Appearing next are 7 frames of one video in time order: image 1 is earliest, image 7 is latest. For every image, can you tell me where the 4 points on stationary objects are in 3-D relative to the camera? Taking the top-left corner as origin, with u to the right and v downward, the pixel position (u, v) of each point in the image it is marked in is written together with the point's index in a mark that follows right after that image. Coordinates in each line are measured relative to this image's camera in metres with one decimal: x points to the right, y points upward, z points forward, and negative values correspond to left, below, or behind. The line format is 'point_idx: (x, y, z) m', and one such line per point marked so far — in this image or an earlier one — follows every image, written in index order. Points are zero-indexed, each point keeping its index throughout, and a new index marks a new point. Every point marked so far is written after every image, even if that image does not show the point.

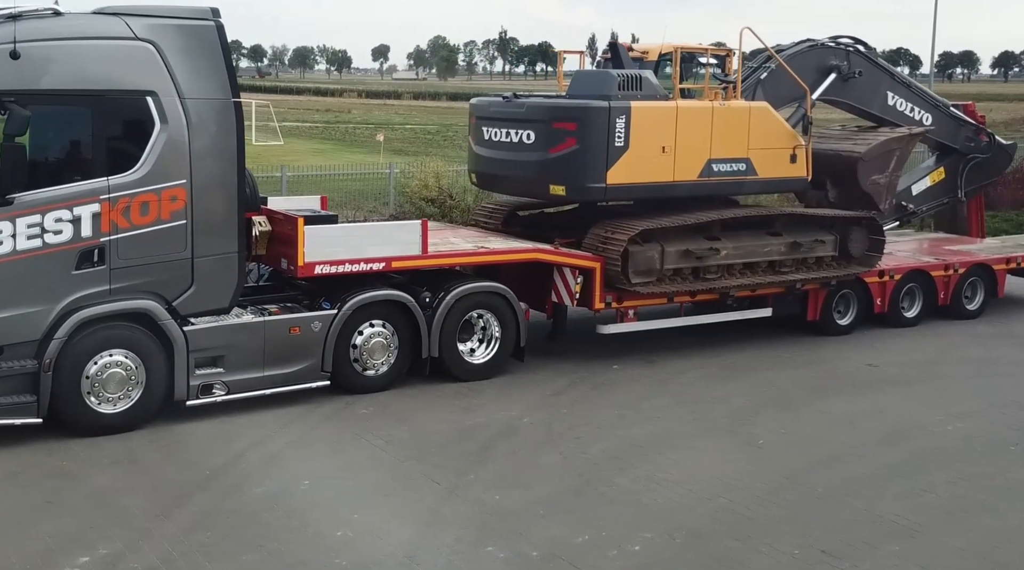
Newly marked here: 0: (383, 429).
0: (-1.1, -1.2, +8.2) m
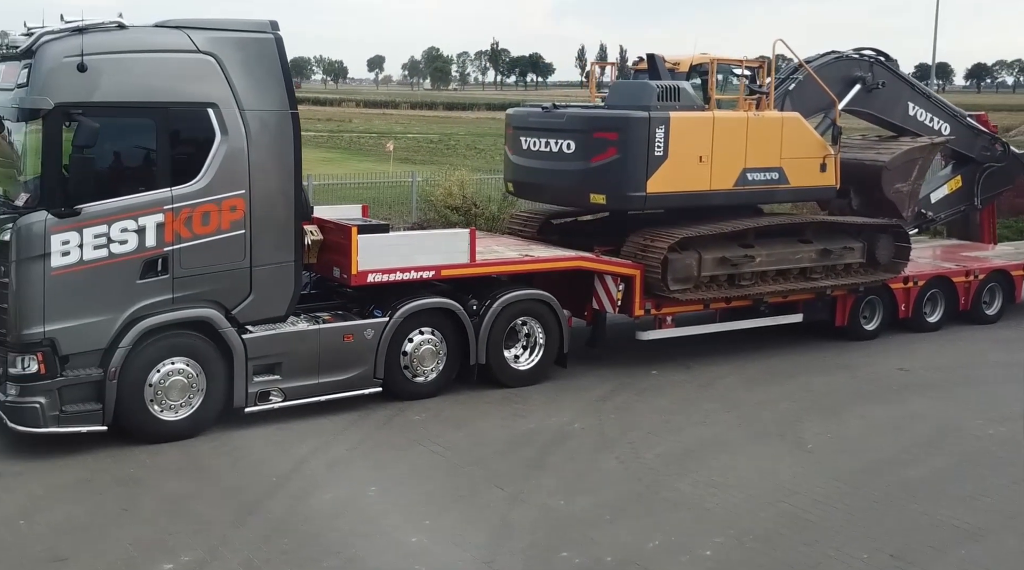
0: (-0.6, -1.3, +8.4) m
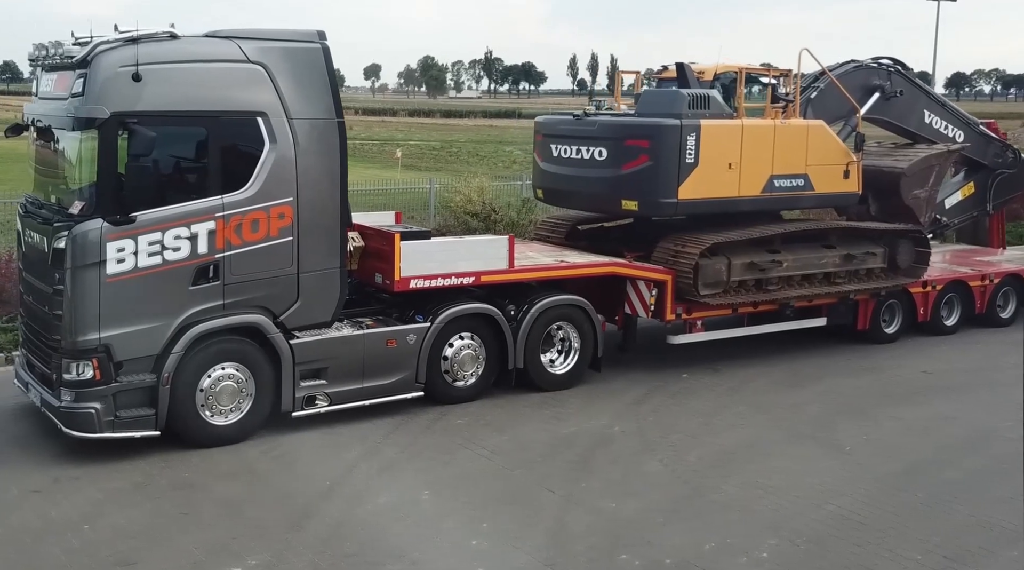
0: (-0.2, -1.3, +8.5) m
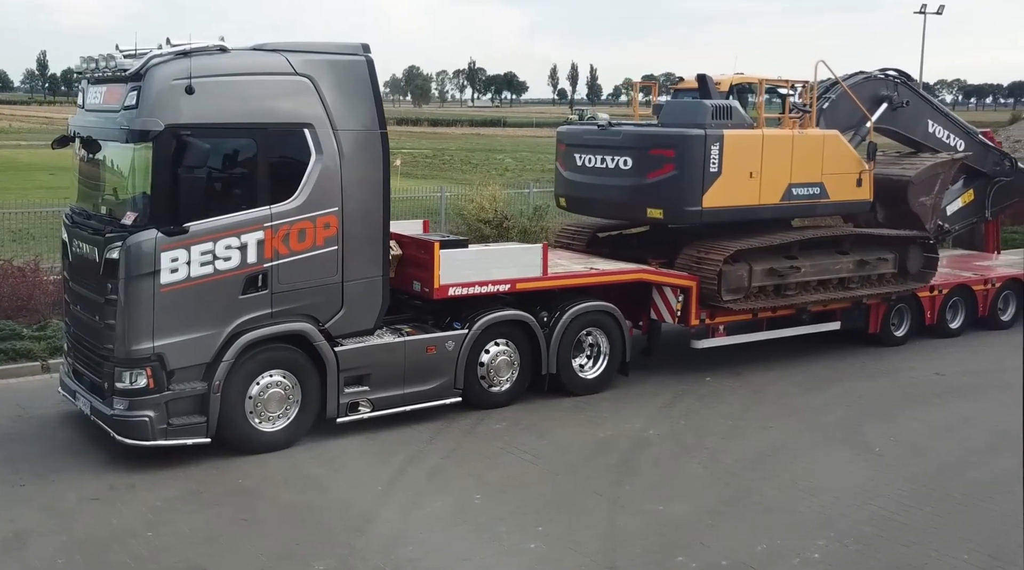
0: (+0.1, -1.4, +8.7) m
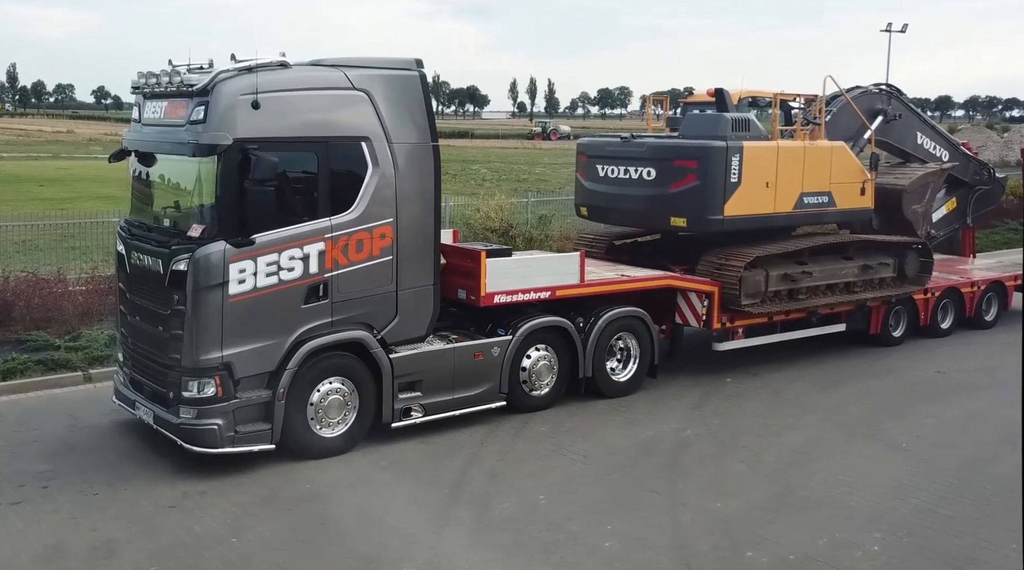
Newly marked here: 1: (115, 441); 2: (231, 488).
0: (+0.5, -1.4, +9.0) m
1: (-3.5, -1.4, +8.7) m
2: (-2.3, -1.6, +7.9) m
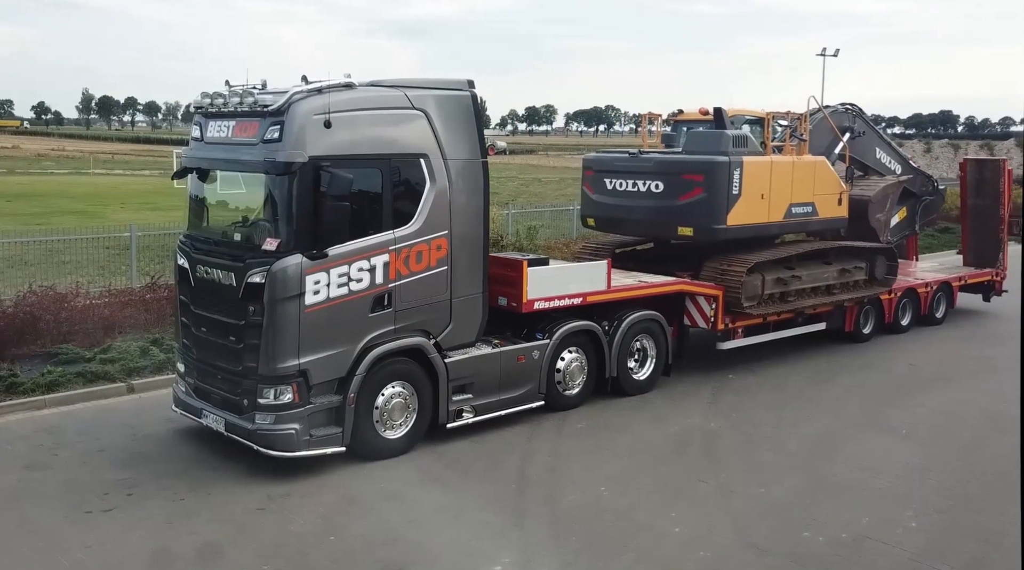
0: (+1.0, -1.5, +9.7) m
1: (-3.0, -1.5, +9.0) m
2: (-1.7, -1.7, +8.3) m
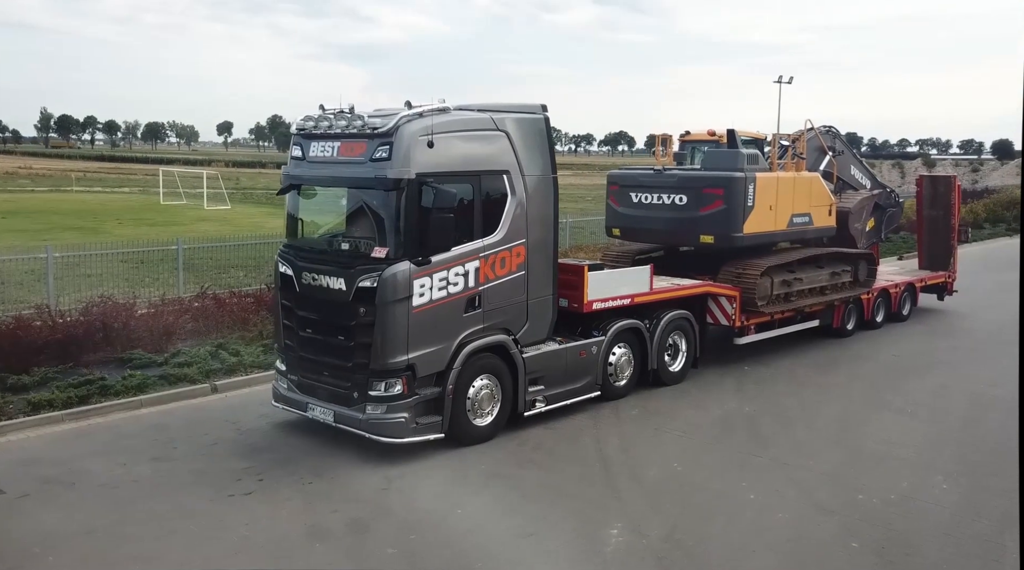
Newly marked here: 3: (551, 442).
0: (+1.7, -1.5, +10.9) m
1: (-2.2, -1.5, +9.8) m
2: (-0.9, -1.7, +9.2) m
3: (+0.4, -1.6, +10.1) m
